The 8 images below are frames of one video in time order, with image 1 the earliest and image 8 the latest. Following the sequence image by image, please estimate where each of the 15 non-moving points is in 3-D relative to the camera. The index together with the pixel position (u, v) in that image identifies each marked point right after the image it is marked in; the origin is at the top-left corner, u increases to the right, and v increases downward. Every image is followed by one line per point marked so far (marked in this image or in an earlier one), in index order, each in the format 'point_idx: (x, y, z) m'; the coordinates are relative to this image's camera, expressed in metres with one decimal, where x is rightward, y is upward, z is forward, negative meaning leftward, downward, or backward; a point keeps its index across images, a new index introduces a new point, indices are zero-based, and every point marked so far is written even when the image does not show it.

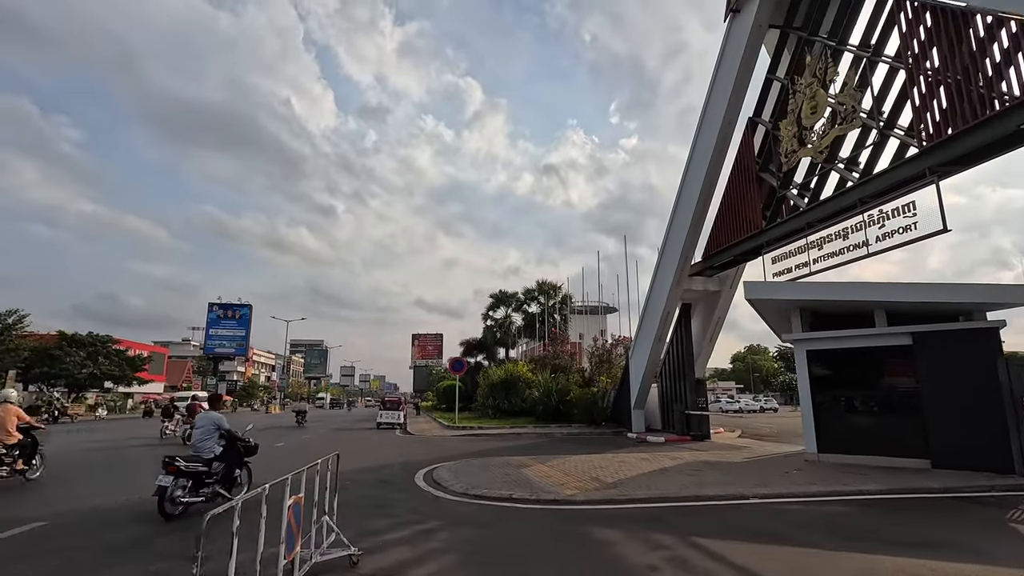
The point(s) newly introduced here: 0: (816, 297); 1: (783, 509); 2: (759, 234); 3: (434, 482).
0: (+6.4, -0.2, +13.0) m
1: (+3.7, -3.1, +8.4) m
2: (+6.8, +1.5, +16.8) m
3: (-1.4, -3.5, +11.0) m
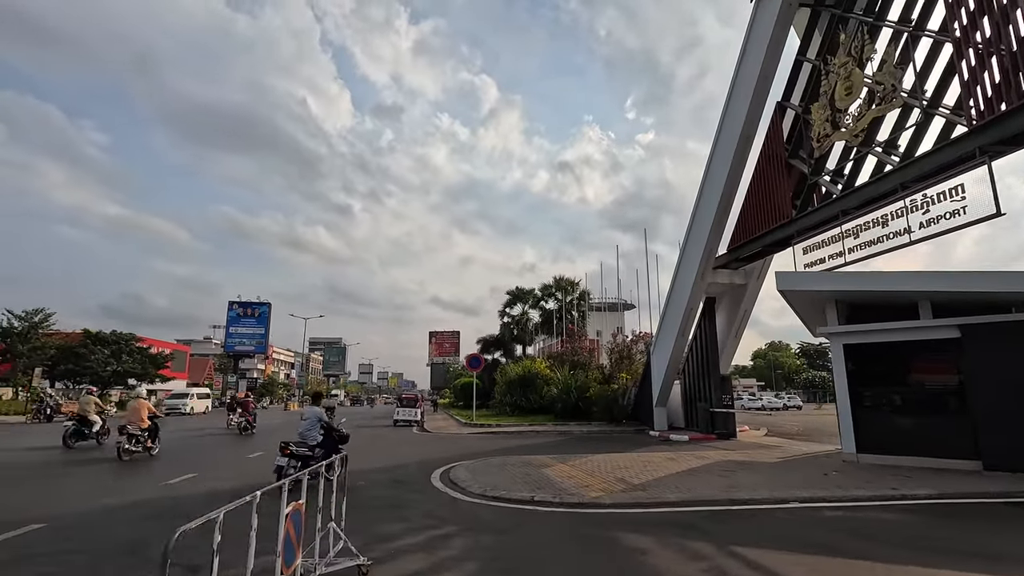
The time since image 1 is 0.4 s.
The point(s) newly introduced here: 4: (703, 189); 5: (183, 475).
0: (+6.8, 0.0, +12.2) m
1: (+4.0, -2.9, +7.8) m
2: (+7.2, +1.7, +16.0) m
3: (-1.0, -3.3, +10.6) m
4: (+6.2, +3.2, +19.8) m
5: (-6.3, -3.6, +11.8) m
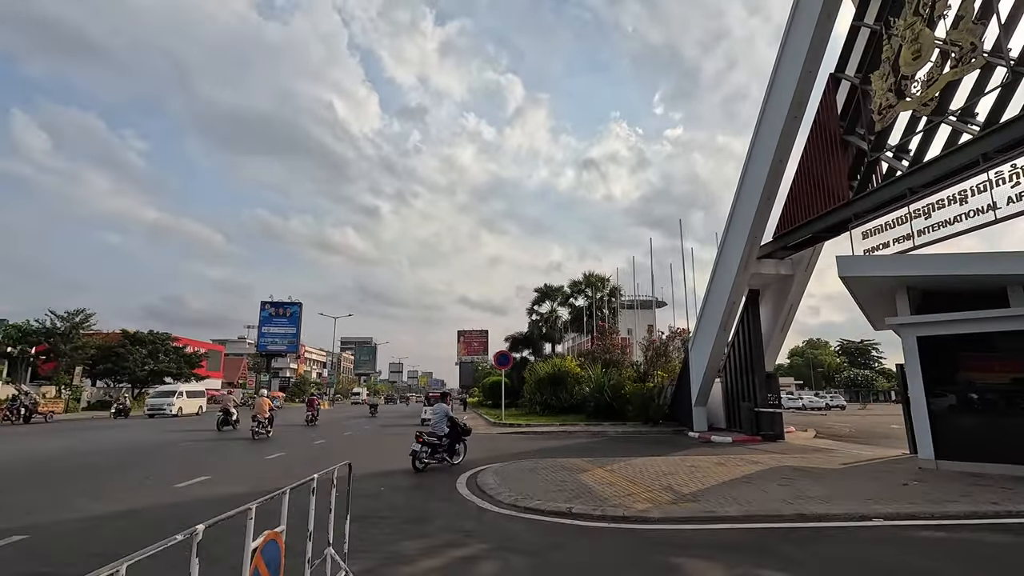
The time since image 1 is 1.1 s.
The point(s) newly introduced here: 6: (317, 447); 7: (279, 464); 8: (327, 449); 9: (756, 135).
0: (+7.4, +0.3, +10.9) m
1: (+4.4, -2.7, +6.6) m
2: (+8.0, +2.0, +14.7) m
3: (-0.5, -3.1, +9.6) m
4: (+7.0, +3.5, +18.4) m
5: (-5.7, -3.4, +11.1) m
6: (-5.5, -4.5, +17.1) m
7: (-4.9, -3.7, +12.8) m
8: (-5.1, -4.4, +16.7) m
9: (+7.1, +4.4, +17.8) m
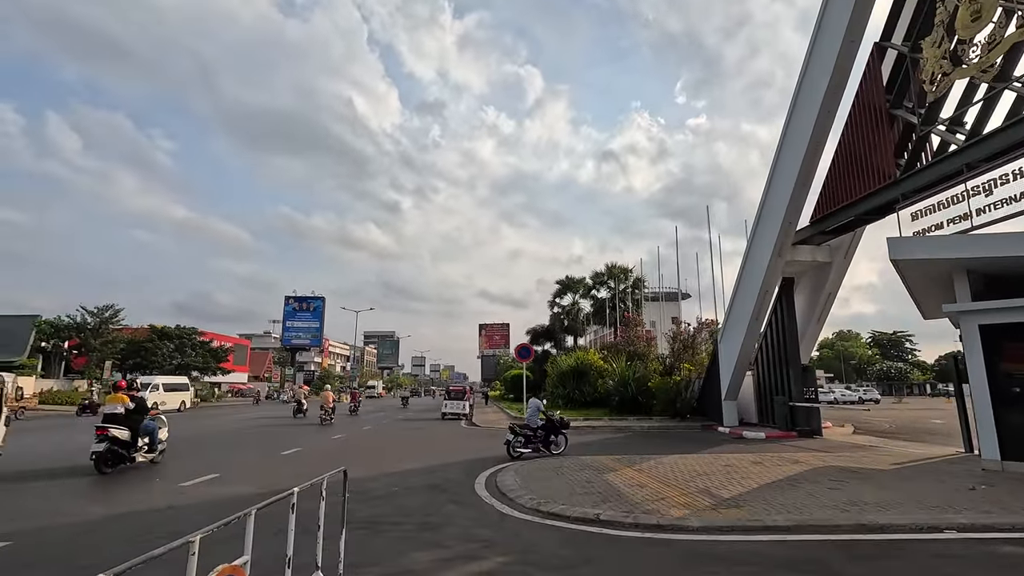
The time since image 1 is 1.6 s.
0: (+7.7, +0.5, +9.9) m
1: (+4.6, -2.5, +5.7) m
2: (+8.4, +2.3, +13.6) m
3: (-0.2, -2.9, +8.9) m
4: (+7.6, +3.8, +17.4) m
5: (-5.4, -3.2, +10.6) m
6: (-4.9, -4.2, +16.6) m
7: (-4.5, -3.5, +12.2) m
8: (-4.5, -4.2, +16.2) m
9: (+7.6, +4.8, +16.7) m
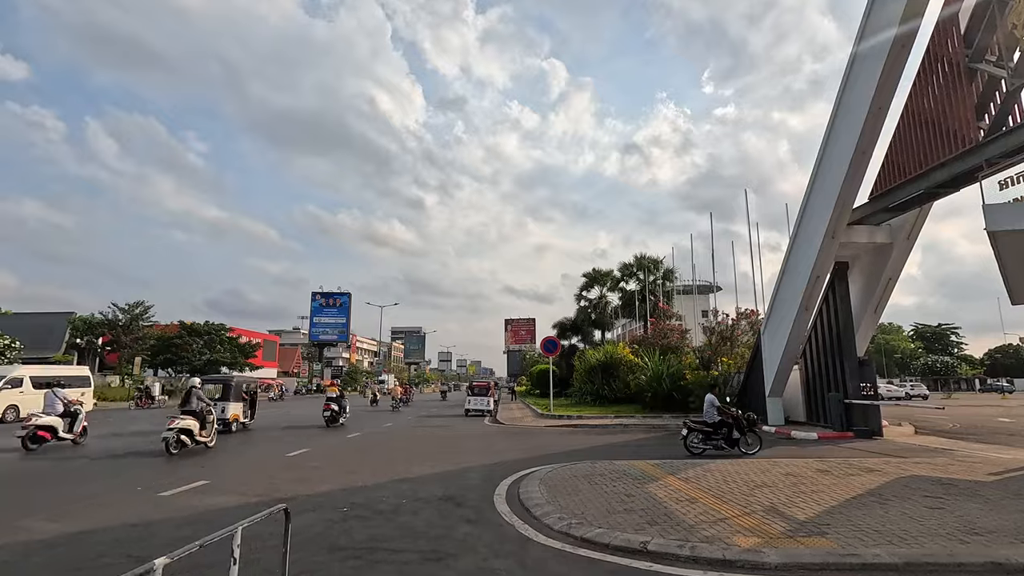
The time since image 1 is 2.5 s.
0: (+8.1, +0.9, +8.2) m
1: (+4.8, -2.2, +4.1) m
2: (+8.9, +2.6, +11.8) m
3: (+0.1, -2.7, +7.5) m
4: (+8.2, +4.2, +15.6) m
5: (-5.0, -3.0, +9.4) m
6: (-4.3, -3.9, +15.5) m
7: (-4.0, -3.2, +11.0) m
8: (-3.8, -3.9, +15.0) m
9: (+8.2, +5.2, +15.0) m
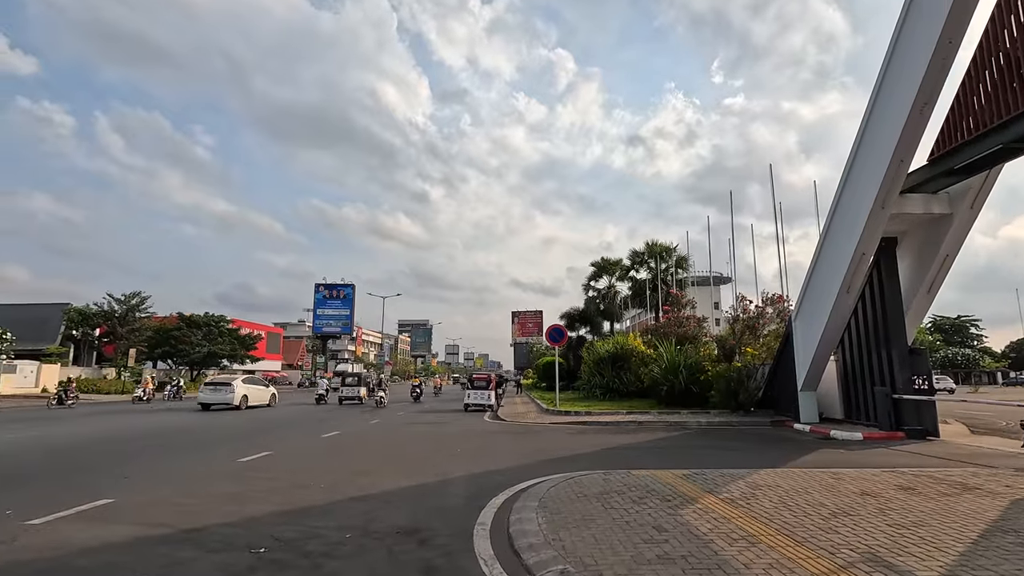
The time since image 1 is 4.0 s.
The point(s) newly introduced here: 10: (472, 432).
0: (+7.9, +1.3, +5.9) m
1: (+4.6, -1.8, +2.0) m
2: (+8.8, +3.1, +9.6) m
3: (0.0, -2.3, +5.4) m
4: (+8.2, +4.7, +13.4) m
5: (-5.1, -2.5, +7.4) m
6: (-4.3, -3.4, +13.4) m
7: (-4.1, -2.8, +9.0) m
8: (-3.9, -3.4, +13.0) m
9: (+8.2, +5.7, +12.7) m
10: (-1.2, -3.9, +16.7) m
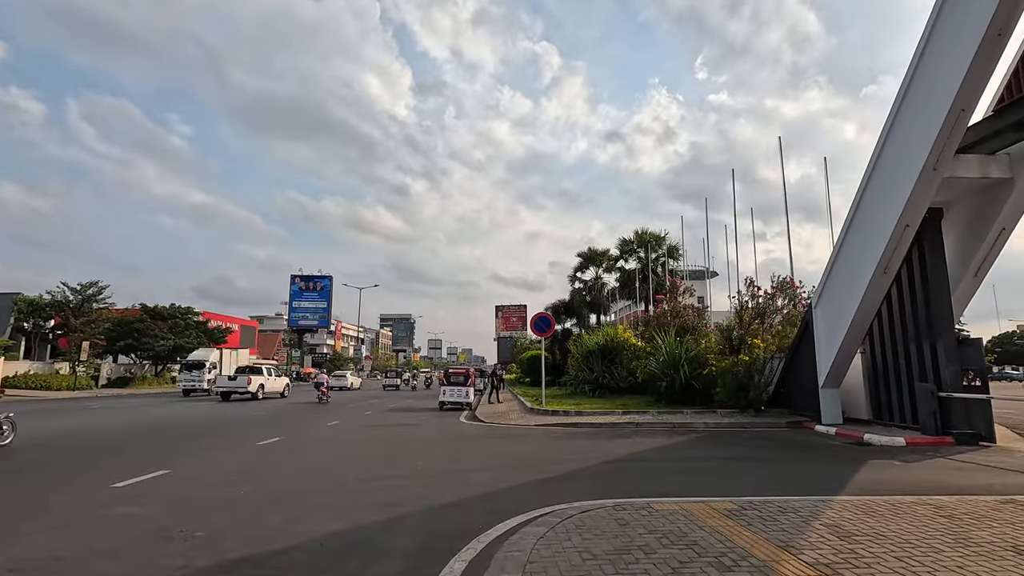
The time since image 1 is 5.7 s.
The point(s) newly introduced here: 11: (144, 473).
0: (+7.8, +1.7, +3.6) m
1: (+4.5, -1.5, -0.4) m
2: (+8.5, +3.5, +7.3) m
3: (-0.2, -1.9, +2.9) m
4: (+7.8, +5.1, +11.0) m
5: (-5.3, -2.1, +4.7) m
6: (-4.7, -3.0, +10.8) m
7: (-4.3, -2.3, +6.4) m
8: (-4.3, -2.9, +10.4) m
9: (+7.8, +6.1, +10.4) m
10: (-1.6, -3.4, +14.2) m
11: (-5.1, -2.6, +8.6) m
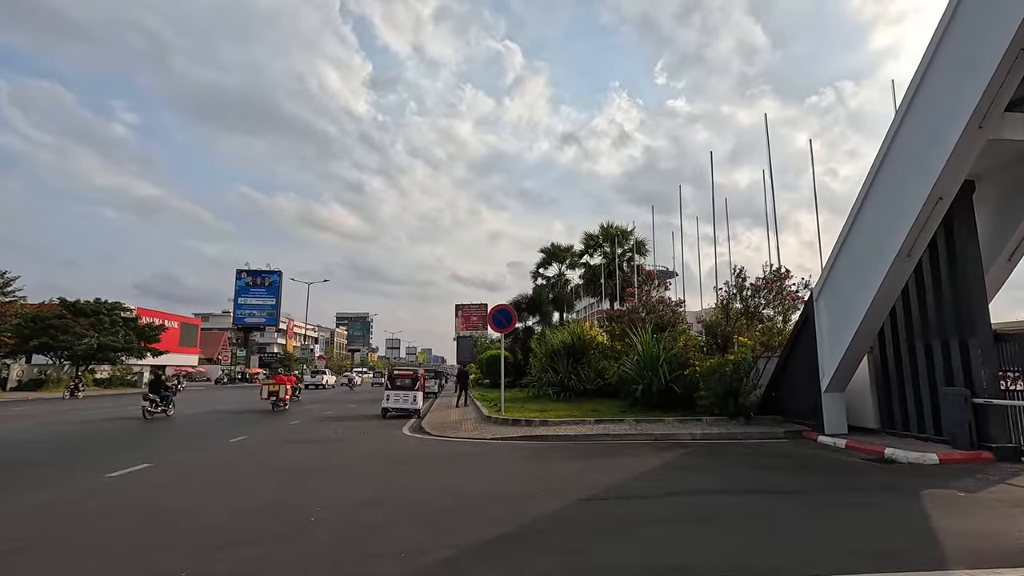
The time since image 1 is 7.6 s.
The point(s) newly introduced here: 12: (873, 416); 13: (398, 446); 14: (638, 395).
0: (+7.5, +1.9, +1.5) m
1: (+4.5, -1.2, -2.7) m
2: (+8.1, +3.7, +5.2) m
3: (-0.4, -1.6, +0.3) m
4: (+7.2, +5.4, +8.9) m
5: (-5.6, -1.8, +1.8) m
6: (-5.4, -2.6, +7.9) m
7: (-4.7, -2.0, +3.5) m
8: (-4.9, -2.6, +7.5) m
9: (+7.2, +6.3, +8.2) m
10: (-2.5, -3.1, +11.4) m
11: (-5.6, -2.2, +5.7) m
12: (+7.9, -2.8, +13.3) m
13: (-2.3, -3.3, +12.8) m
14: (+3.7, -3.0, +17.5) m
